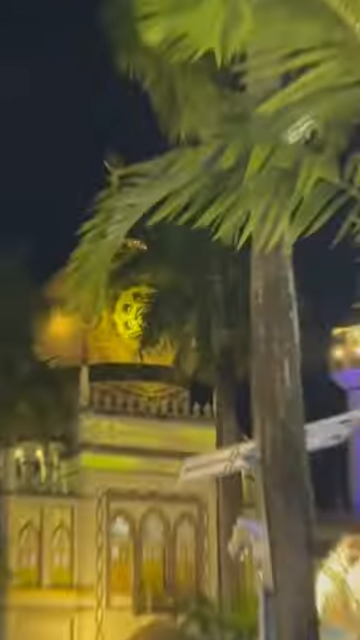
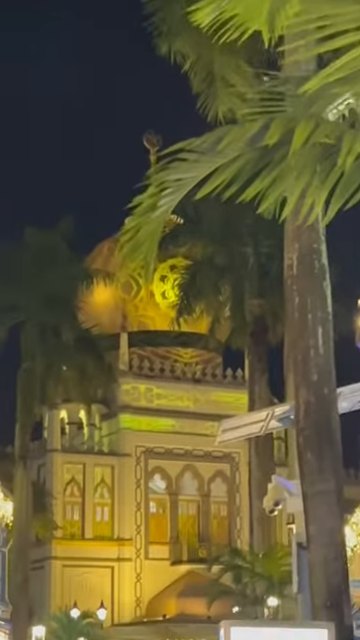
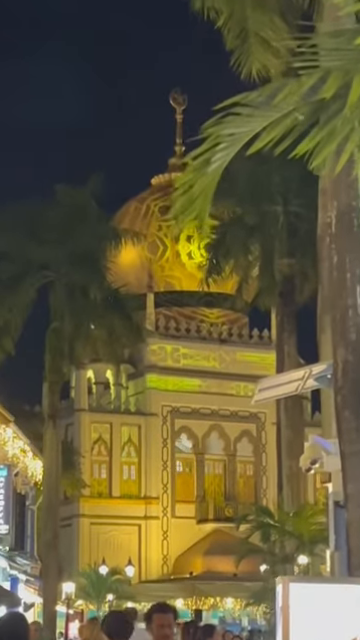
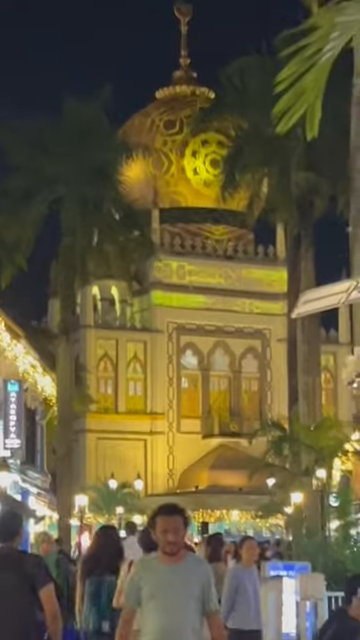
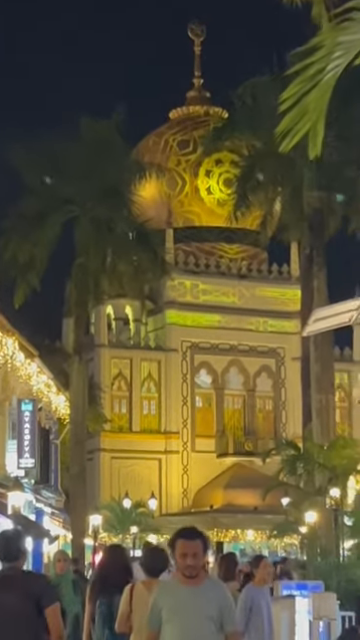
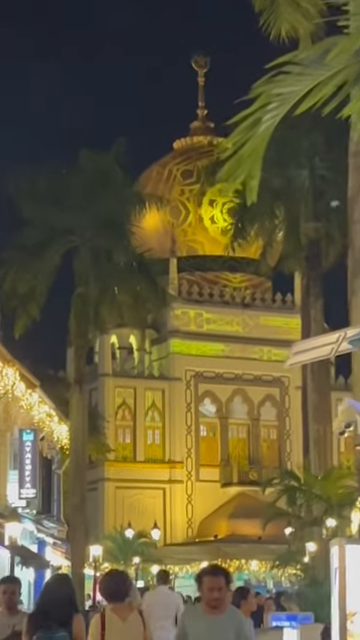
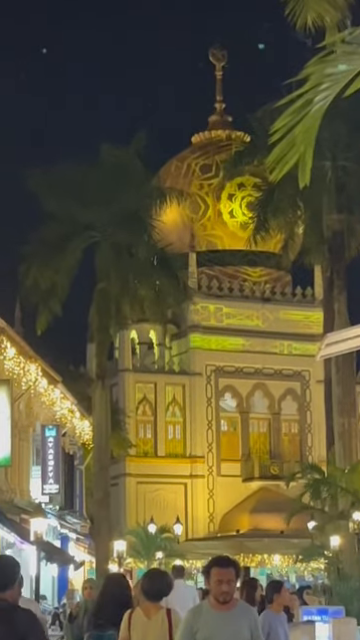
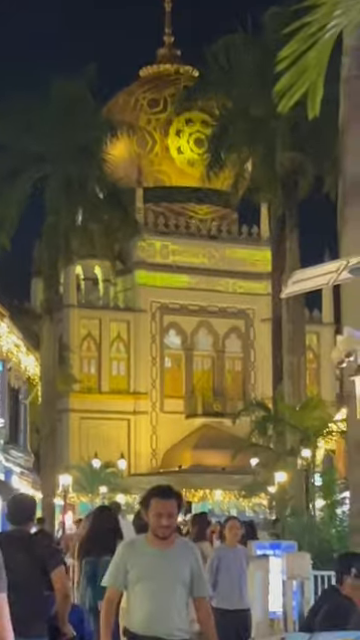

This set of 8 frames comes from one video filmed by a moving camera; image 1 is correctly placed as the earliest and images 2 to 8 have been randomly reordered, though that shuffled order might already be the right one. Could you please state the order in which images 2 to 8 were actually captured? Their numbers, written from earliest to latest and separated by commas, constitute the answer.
2, 3, 6, 7, 5, 4, 8
